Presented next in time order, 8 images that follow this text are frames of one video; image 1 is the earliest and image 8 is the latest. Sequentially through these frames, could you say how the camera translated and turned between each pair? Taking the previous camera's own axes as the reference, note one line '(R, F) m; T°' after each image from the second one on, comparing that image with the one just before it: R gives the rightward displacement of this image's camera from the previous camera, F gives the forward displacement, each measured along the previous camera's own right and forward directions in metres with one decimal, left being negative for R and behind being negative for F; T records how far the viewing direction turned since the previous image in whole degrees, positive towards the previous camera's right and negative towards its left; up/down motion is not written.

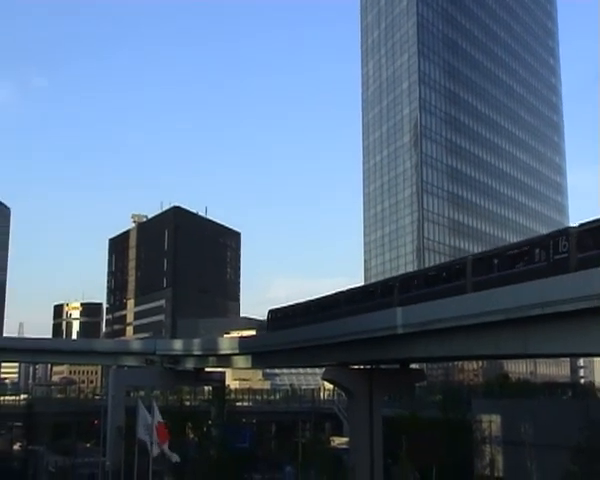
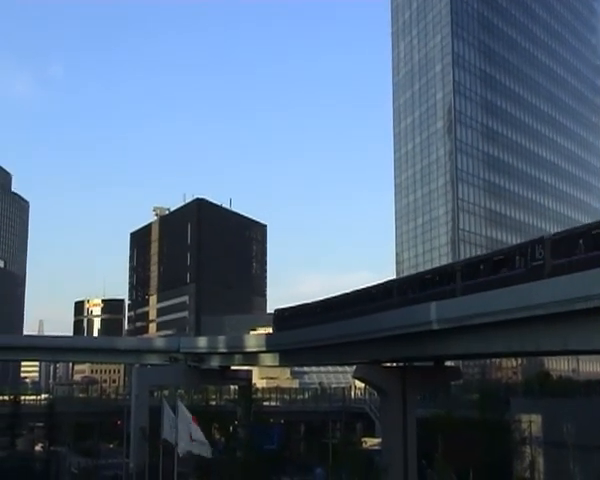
(+0.1, +4.7) m; -2°
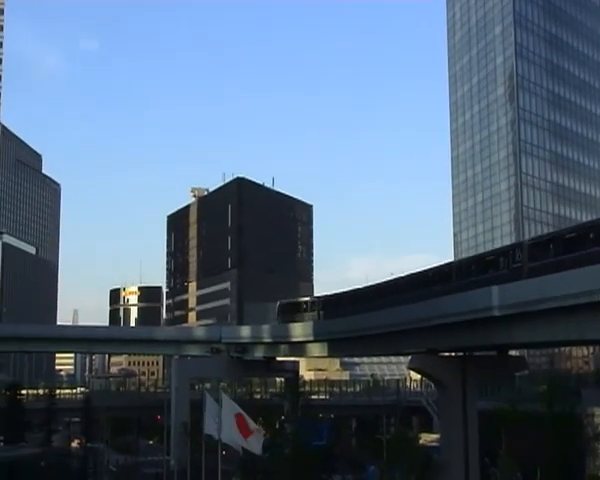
(0.0, +7.8) m; -3°
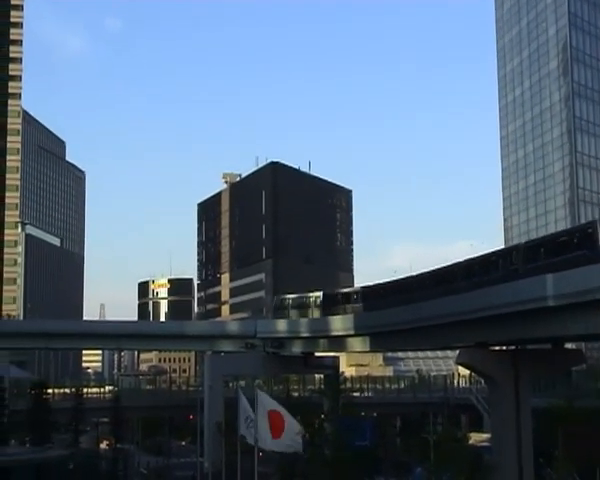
(-1.3, +6.1) m; -2°
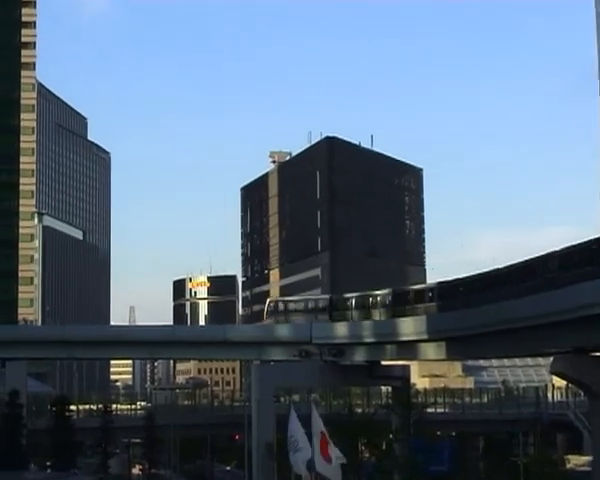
(-2.0, +14.1) m; -3°
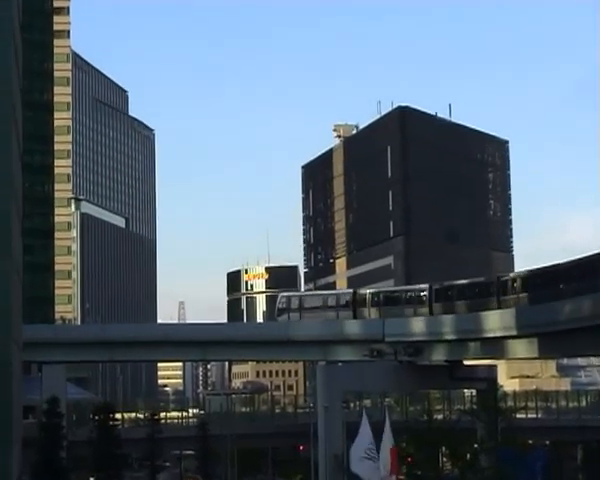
(-3.6, +9.3) m; -2°
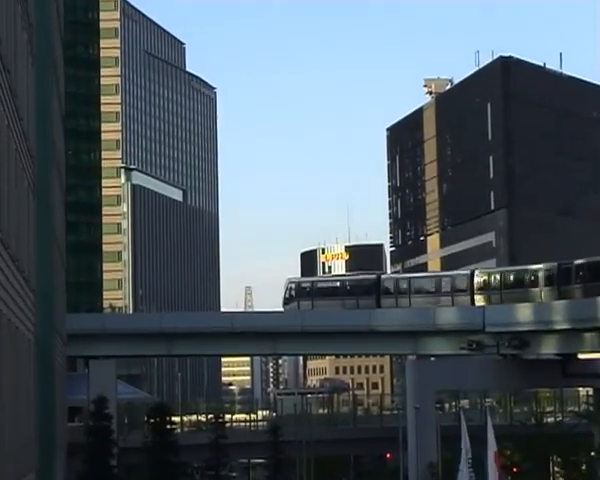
(-4.5, +9.9) m; -2°
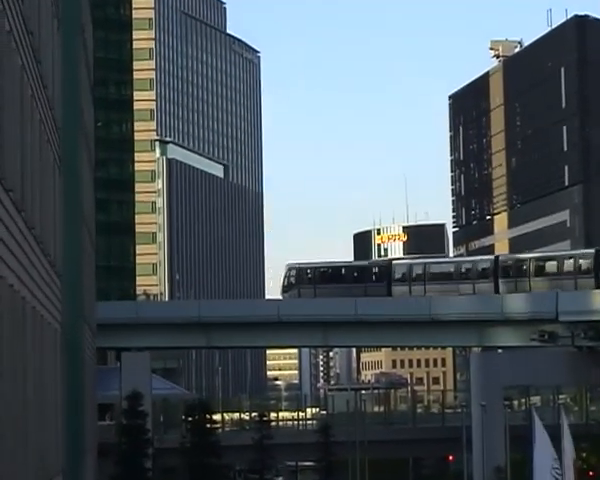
(-2.9, +5.8) m; -1°
